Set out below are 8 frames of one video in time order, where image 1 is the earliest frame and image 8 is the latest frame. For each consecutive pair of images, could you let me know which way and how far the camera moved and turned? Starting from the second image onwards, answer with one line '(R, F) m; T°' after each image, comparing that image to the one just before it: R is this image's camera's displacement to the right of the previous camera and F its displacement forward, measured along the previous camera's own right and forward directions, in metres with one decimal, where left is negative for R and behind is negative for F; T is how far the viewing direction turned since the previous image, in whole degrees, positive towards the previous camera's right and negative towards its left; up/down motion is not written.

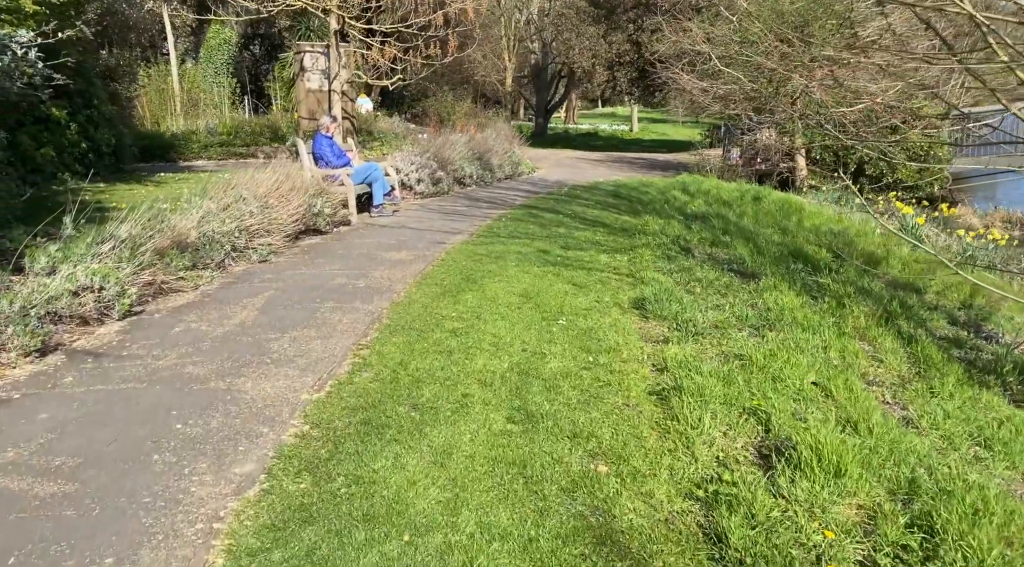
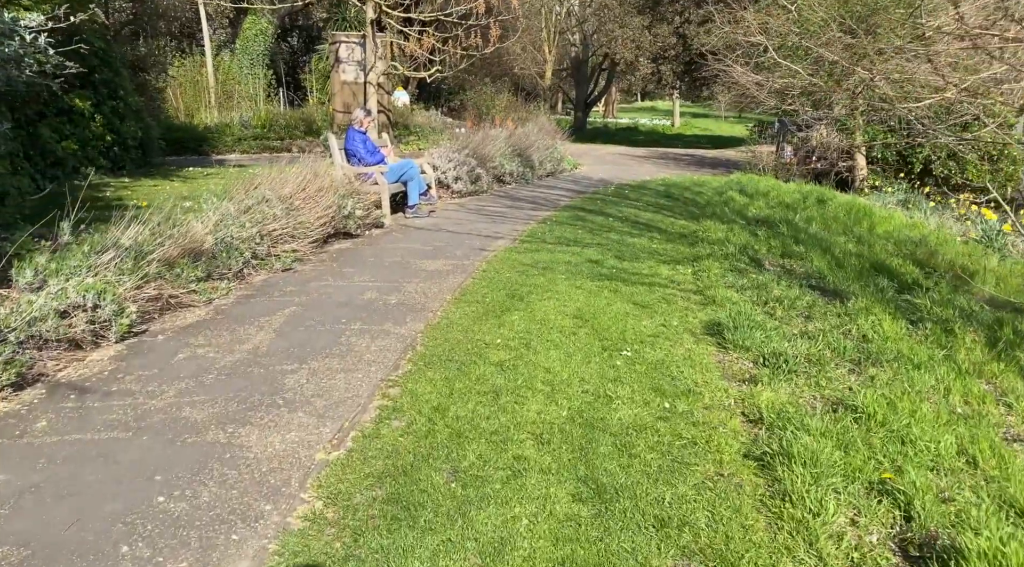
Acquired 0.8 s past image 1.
(-0.1, +0.8) m; -2°
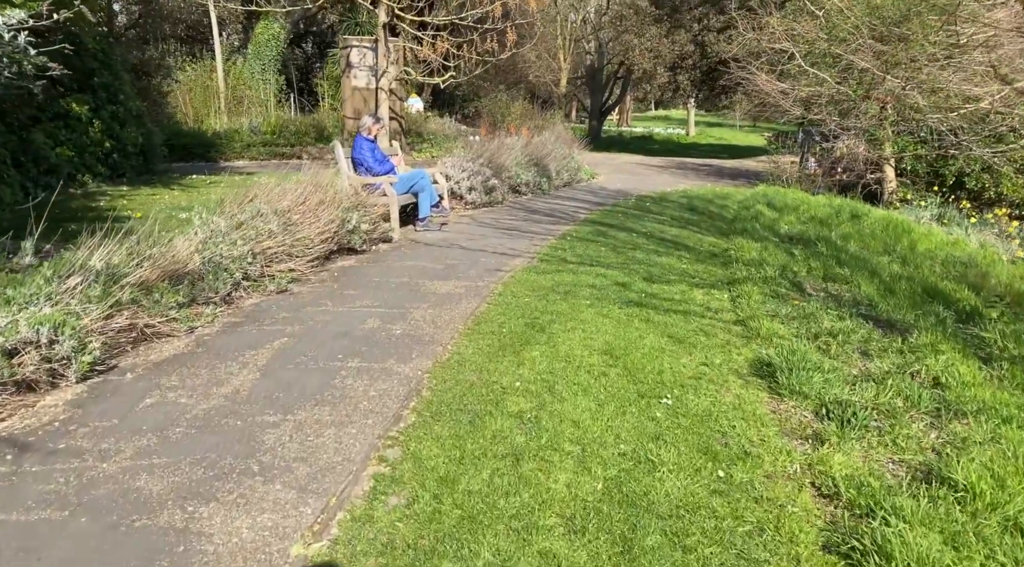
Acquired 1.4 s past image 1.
(0.0, +0.7) m; -1°
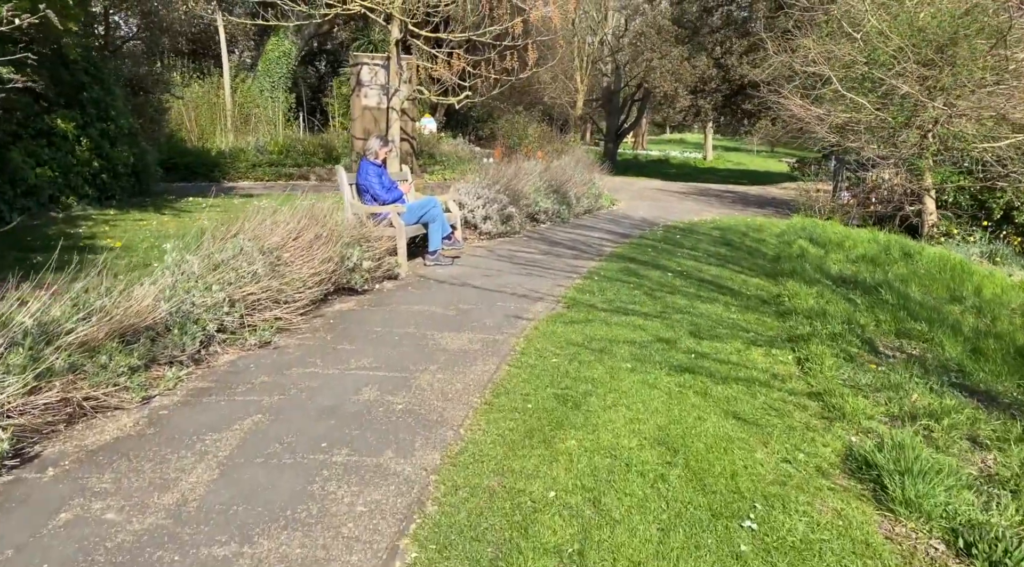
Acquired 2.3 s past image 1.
(-0.1, +1.0) m; -1°
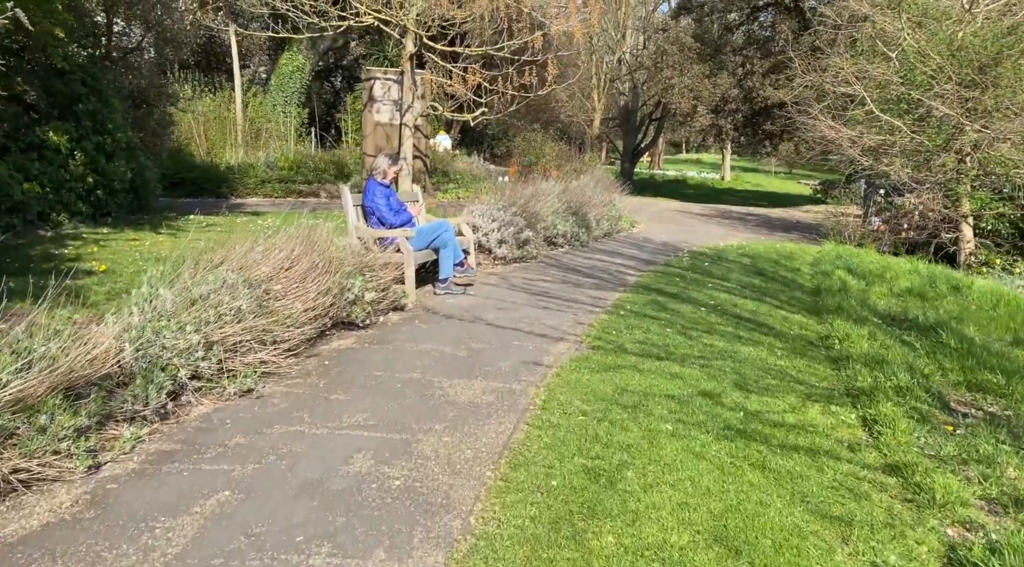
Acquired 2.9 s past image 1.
(0.0, +0.8) m; -1°
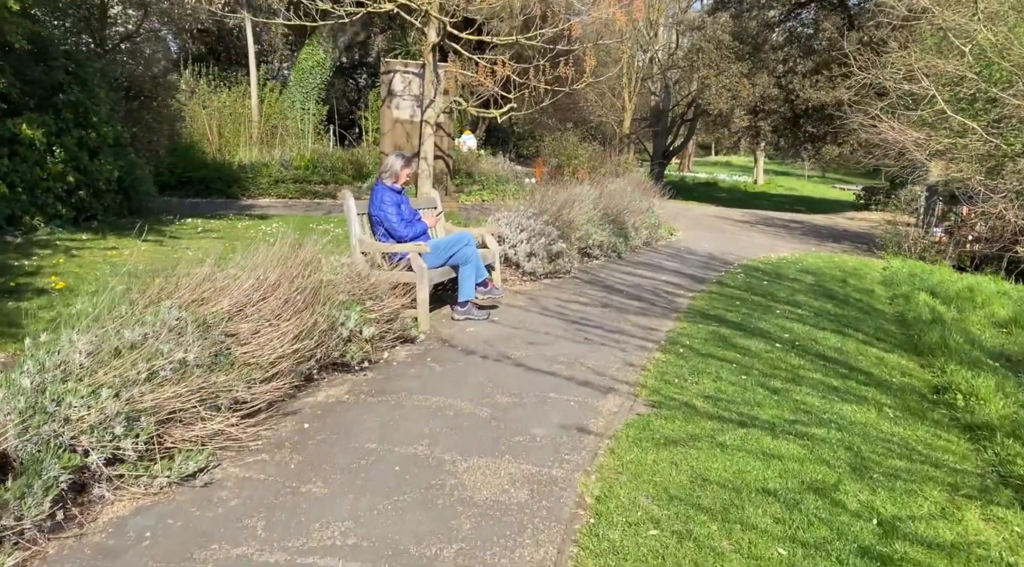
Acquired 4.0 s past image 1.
(-0.1, +1.4) m; -1°
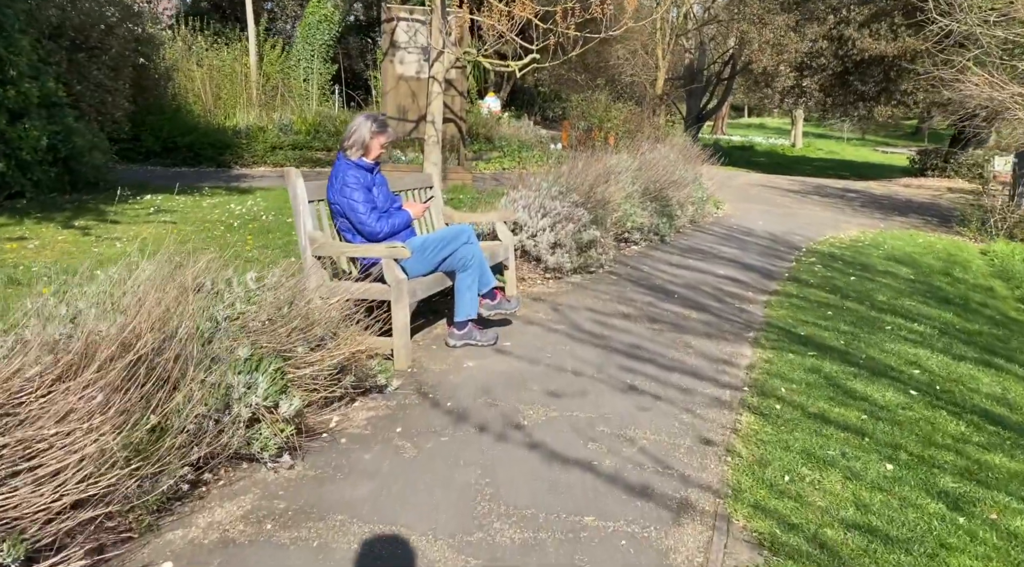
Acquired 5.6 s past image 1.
(+0.1, +2.1) m; -2°
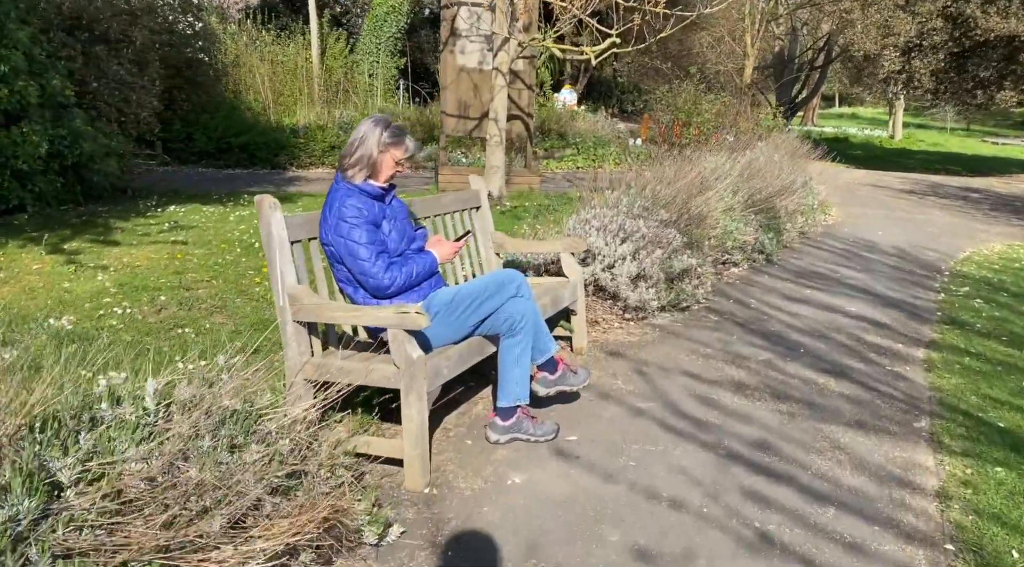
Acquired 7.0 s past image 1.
(0.0, +1.6) m; -5°
